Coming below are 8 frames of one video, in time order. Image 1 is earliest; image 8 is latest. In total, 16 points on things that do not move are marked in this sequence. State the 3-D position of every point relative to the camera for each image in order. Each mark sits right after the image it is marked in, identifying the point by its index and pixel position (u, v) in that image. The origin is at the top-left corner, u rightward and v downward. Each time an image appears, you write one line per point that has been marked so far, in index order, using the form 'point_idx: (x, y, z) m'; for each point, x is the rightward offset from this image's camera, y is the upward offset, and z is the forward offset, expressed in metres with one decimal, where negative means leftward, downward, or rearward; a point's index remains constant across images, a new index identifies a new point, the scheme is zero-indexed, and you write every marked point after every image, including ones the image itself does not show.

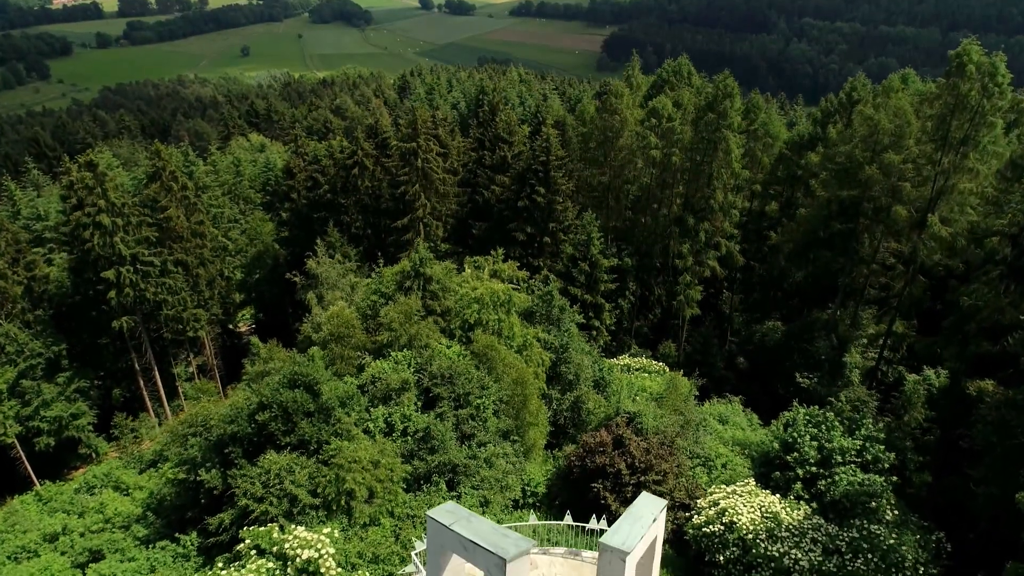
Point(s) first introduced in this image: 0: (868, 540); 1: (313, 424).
0: (+8.3, -5.9, +18.3) m
1: (-4.9, -3.3, +19.0) m
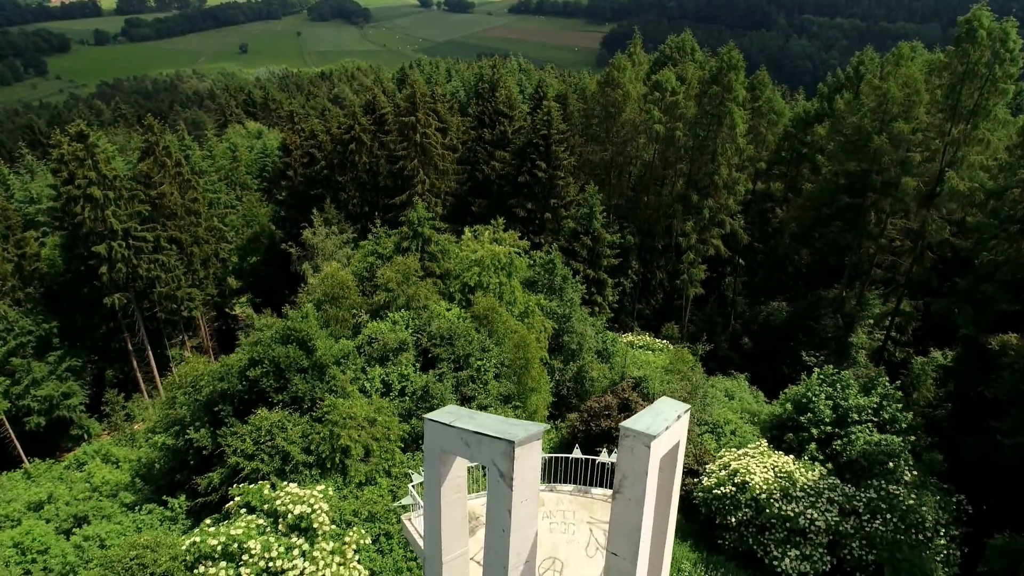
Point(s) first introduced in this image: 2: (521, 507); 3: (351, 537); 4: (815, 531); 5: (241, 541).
0: (+8.4, -4.8, +17.5) m
1: (-4.8, -2.1, +18.2) m
2: (+0.1, -1.7, +6.3) m
3: (-3.2, -4.9, +15.4) m
4: (+6.7, -5.4, +17.3) m
5: (-5.2, -4.8, +14.9) m
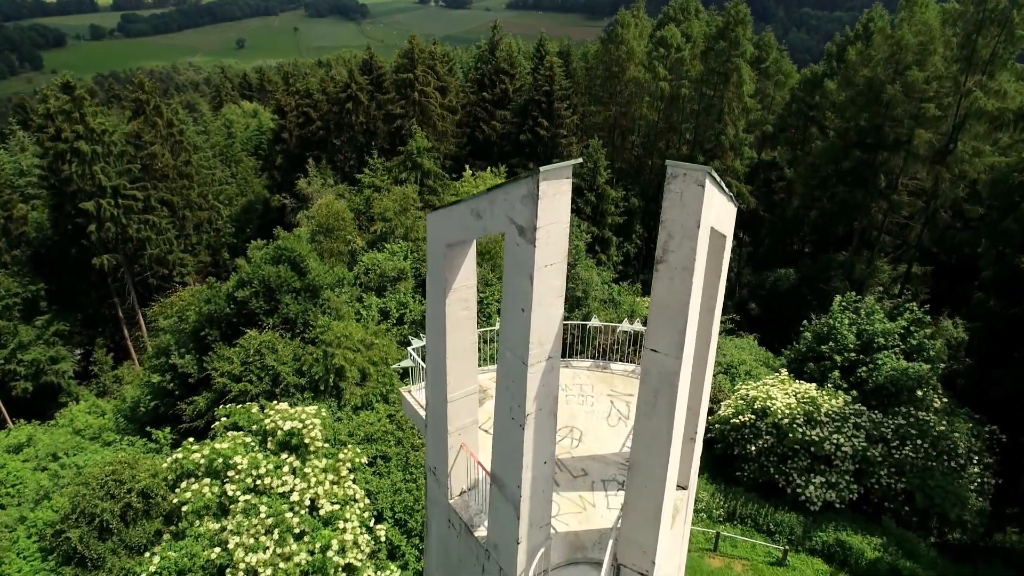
0: (+8.5, -2.9, +16.4) m
1: (-4.7, -0.3, +17.1) m
2: (+0.3, +0.1, +5.2) m
3: (-3.1, -3.0, +14.3) m
4: (+6.9, -3.5, +16.2) m
5: (-5.0, -2.9, +13.8) m
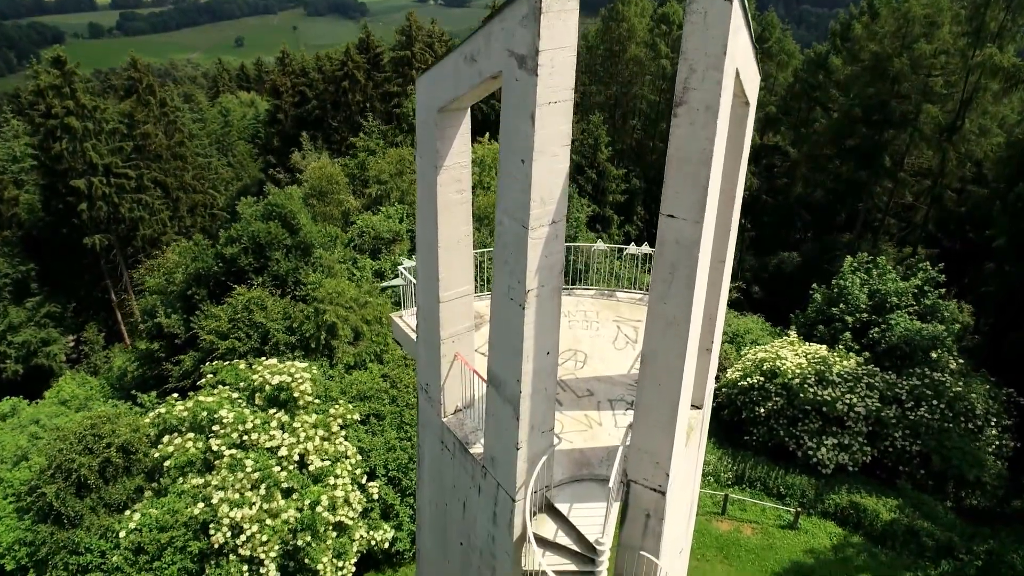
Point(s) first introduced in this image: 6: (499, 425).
0: (+8.5, -2.0, +15.8) m
1: (-4.7, +0.6, +16.4) m
2: (+0.2, +1.0, +4.6) m
3: (-3.1, -2.1, +13.7) m
4: (+6.8, -2.6, +15.5) m
5: (-5.1, -2.0, +13.1) m
6: (-0.1, -1.0, +5.9) m
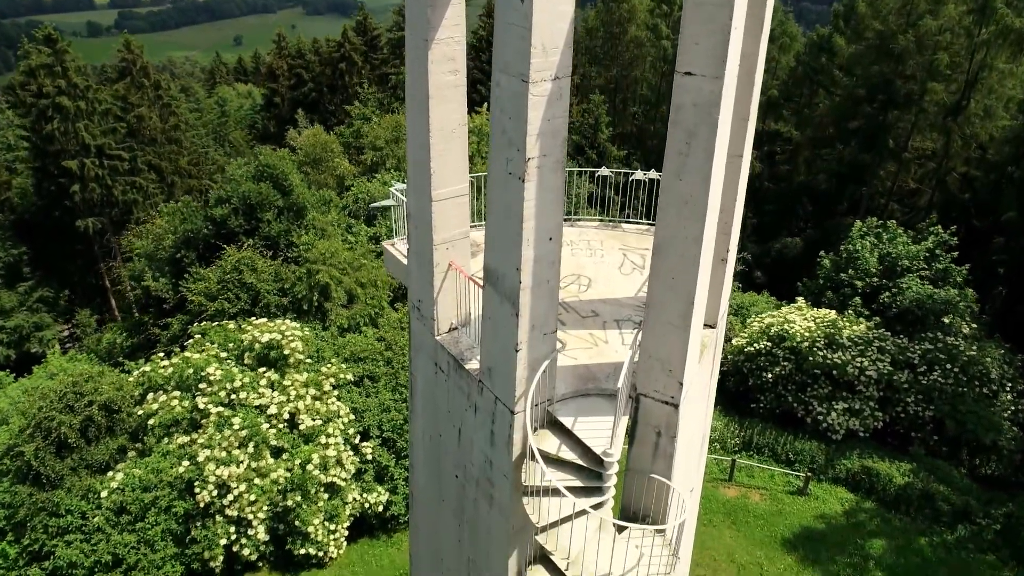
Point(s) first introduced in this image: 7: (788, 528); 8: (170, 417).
0: (+8.5, -1.2, +15.3) m
1: (-4.7, +1.4, +15.9) m
2: (+0.2, +1.8, +4.0) m
3: (-3.1, -1.4, +13.1) m
4: (+6.8, -1.8, +15.0) m
5: (-5.1, -1.3, +12.6) m
6: (-0.1, -0.3, +5.4) m
7: (+4.7, -4.1, +13.2) m
8: (-5.3, -2.0, +12.1) m
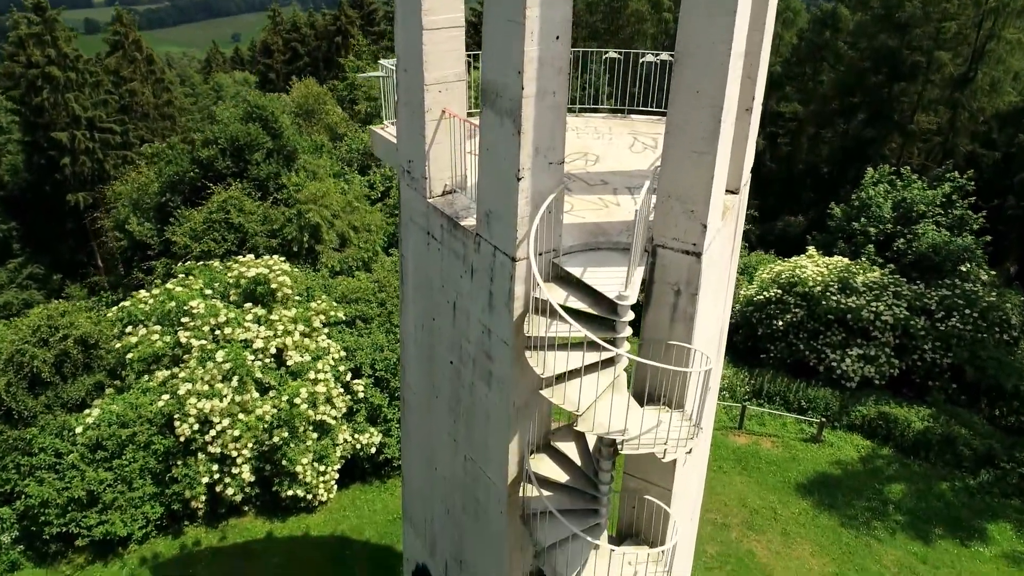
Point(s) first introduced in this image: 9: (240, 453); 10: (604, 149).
0: (+8.5, -0.1, +14.6) m
1: (-4.7, +2.4, +15.2) m
2: (+0.2, +2.8, +3.4) m
3: (-3.1, -0.3, +12.5) m
4: (+6.8, -0.7, +14.4) m
5: (-5.1, -0.2, +11.9) m
6: (-0.1, +0.8, +4.8) m
7: (+4.7, -3.0, +12.5) m
8: (-5.3, -0.9, +11.4) m
9: (-3.8, -2.3, +10.9) m
10: (+0.8, +1.2, +7.0) m
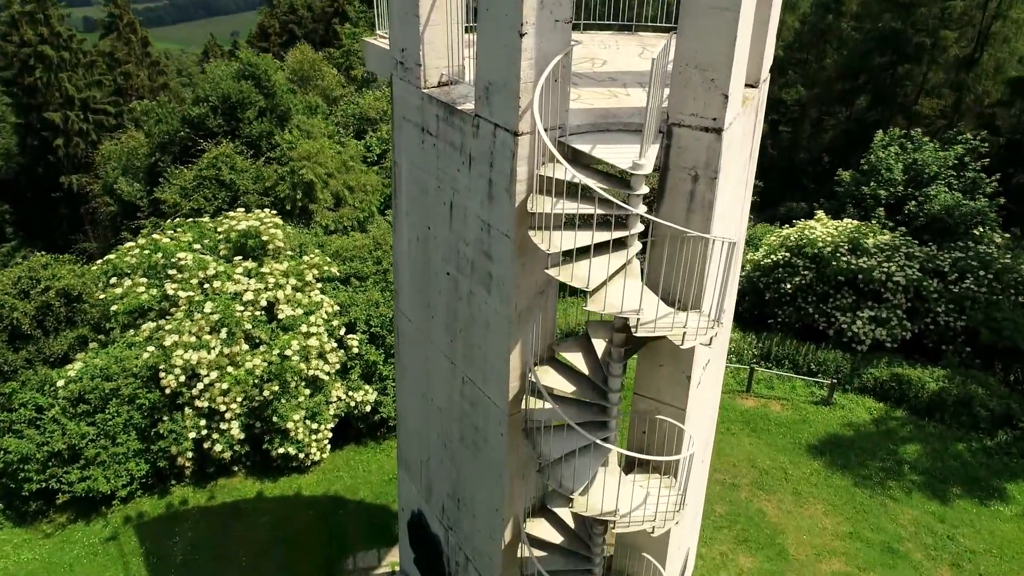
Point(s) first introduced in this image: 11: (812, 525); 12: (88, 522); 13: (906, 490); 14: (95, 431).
0: (+8.5, +0.6, +14.2) m
1: (-4.7, +3.1, +14.8) m
2: (+0.3, +3.5, +2.9) m
3: (-3.1, +0.4, +12.0) m
4: (+6.8, 0.0, +14.0) m
5: (-5.1, +0.5, +11.5) m
6: (-0.1, +1.5, +4.3) m
7: (+4.7, -2.3, +12.1) m
8: (-5.3, -0.2, +10.9) m
9: (-3.8, -1.6, +10.4) m
10: (+0.8, +2.0, +6.5) m
11: (+4.0, -3.1, +10.3) m
12: (-5.6, -3.1, +10.2) m
13: (+5.5, -2.8, +10.9) m
14: (-5.5, -1.9, +10.2) m
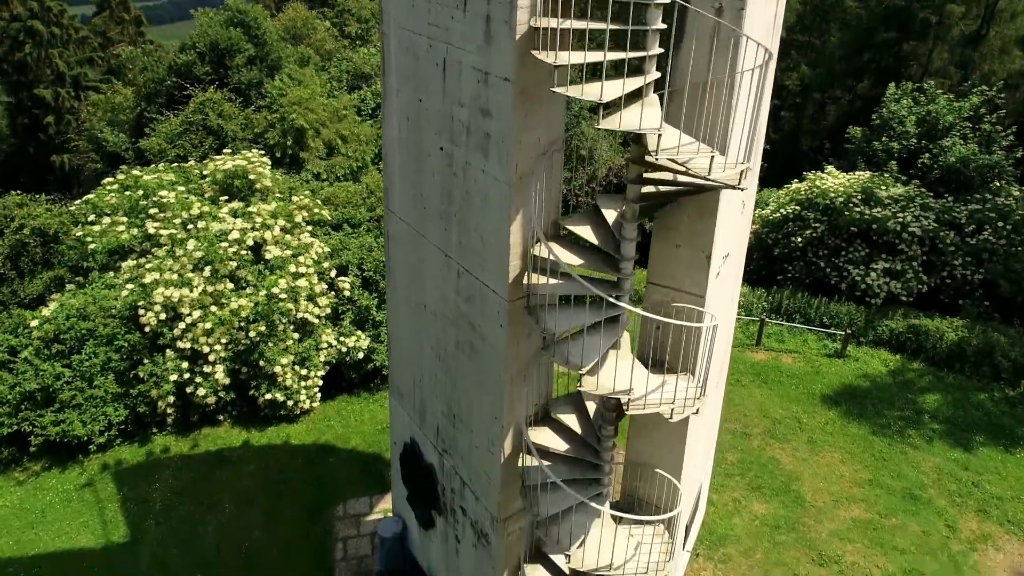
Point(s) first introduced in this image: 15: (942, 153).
0: (+8.5, +1.4, +13.7) m
1: (-4.8, +4.0, +14.2) m
2: (+0.3, +4.4, +2.4) m
3: (-3.1, +1.2, +11.5) m
4: (+6.8, +0.8, +13.4) m
5: (-5.1, +1.3, +10.9) m
6: (-0.1, +2.3, +3.8) m
7: (+4.7, -1.5, +11.5) m
8: (-5.3, +0.6, +10.4) m
9: (-3.8, -0.8, +9.8) m
10: (+0.8, +2.8, +6.0) m
11: (+4.0, -2.3, +9.8) m
12: (-5.6, -2.3, +9.7) m
13: (+5.5, -2.0, +10.4) m
14: (-5.5, -1.0, +9.6) m
15: (+8.1, +2.5, +14.6) m
